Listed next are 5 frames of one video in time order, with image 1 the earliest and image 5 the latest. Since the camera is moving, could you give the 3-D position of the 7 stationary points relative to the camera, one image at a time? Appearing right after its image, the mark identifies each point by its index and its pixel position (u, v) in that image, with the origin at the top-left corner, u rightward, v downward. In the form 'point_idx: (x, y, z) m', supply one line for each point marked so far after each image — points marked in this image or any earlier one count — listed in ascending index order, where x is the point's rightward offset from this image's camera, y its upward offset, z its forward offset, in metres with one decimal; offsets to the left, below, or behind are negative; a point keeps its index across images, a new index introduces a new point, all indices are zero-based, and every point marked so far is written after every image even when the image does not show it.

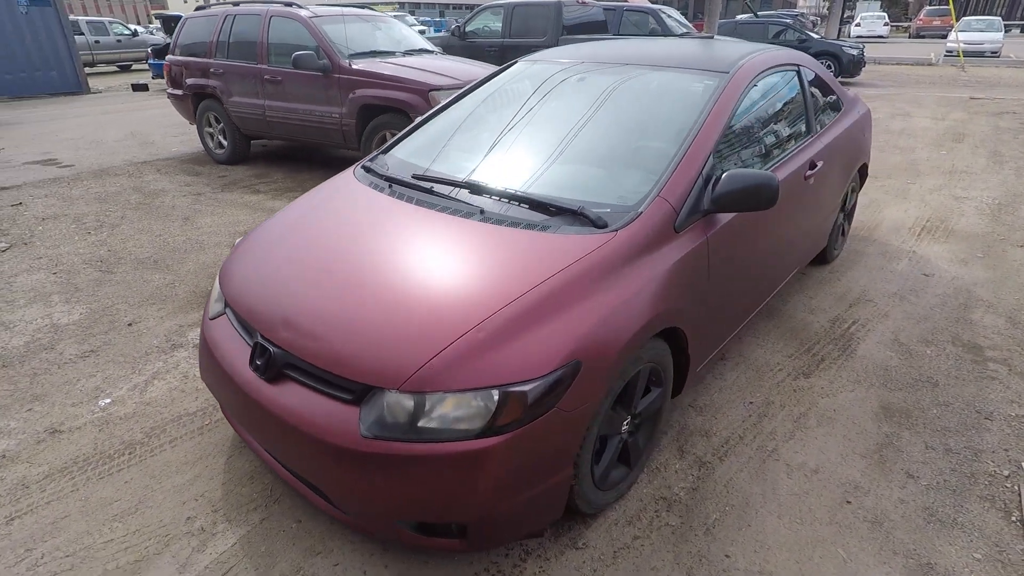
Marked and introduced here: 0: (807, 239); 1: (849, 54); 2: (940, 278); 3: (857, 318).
0: (+1.8, +0.3, +3.5) m
1: (+8.8, +6.1, +14.6) m
2: (+3.1, +0.1, +4.1) m
3: (+2.2, -0.2, +3.6) m
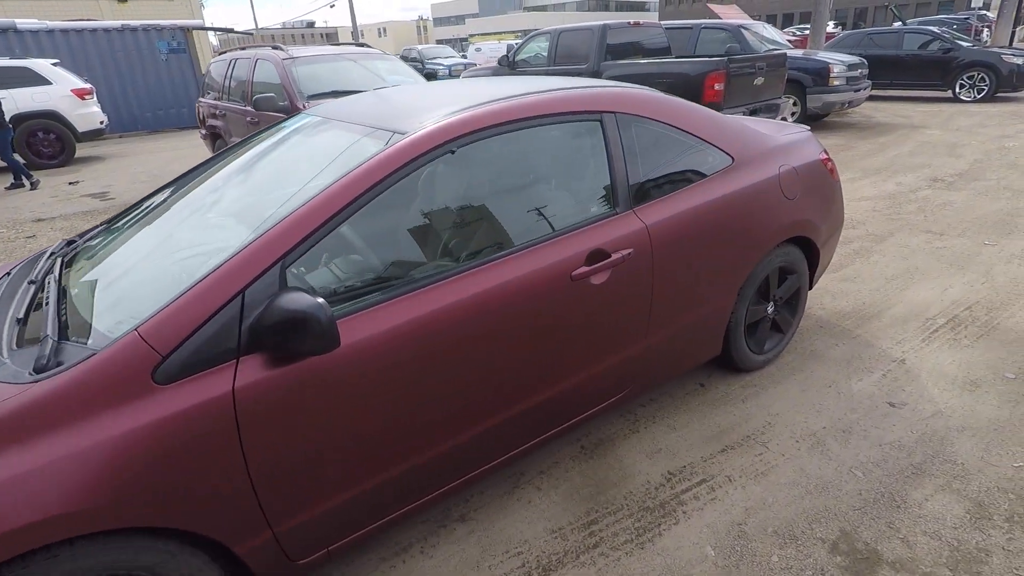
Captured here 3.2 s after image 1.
0: (+0.5, -0.3, +2.5) m
1: (+10.3, +4.7, +11.6) m
2: (+1.9, -0.6, +2.7) m
3: (+0.9, -0.8, +2.4) m
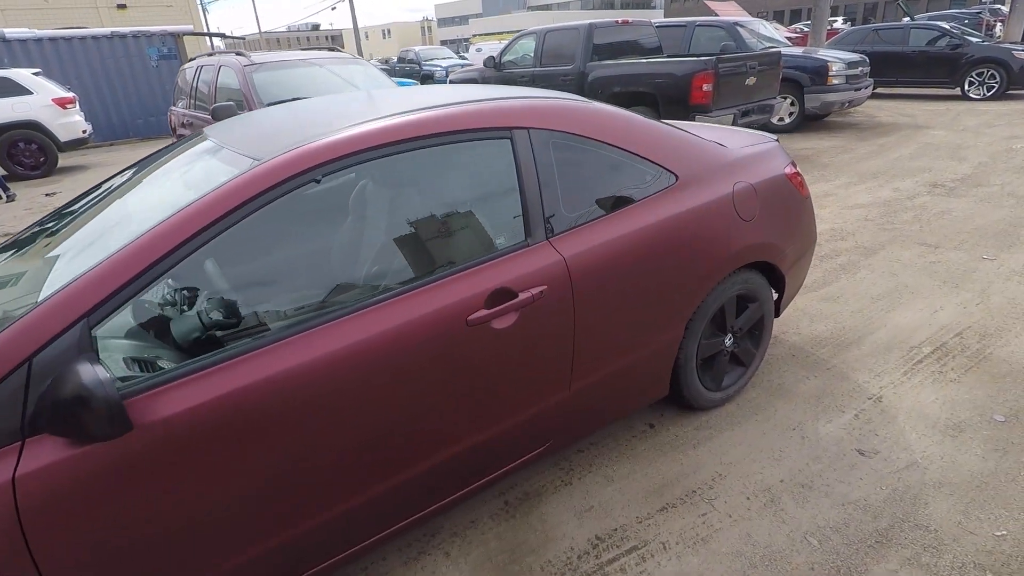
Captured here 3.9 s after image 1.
0: (+0.2, -0.4, +2.2) m
1: (+10.1, +4.5, +11.2) m
2: (+1.6, -0.7, +2.4) m
3: (+0.5, -1.0, +2.1) m
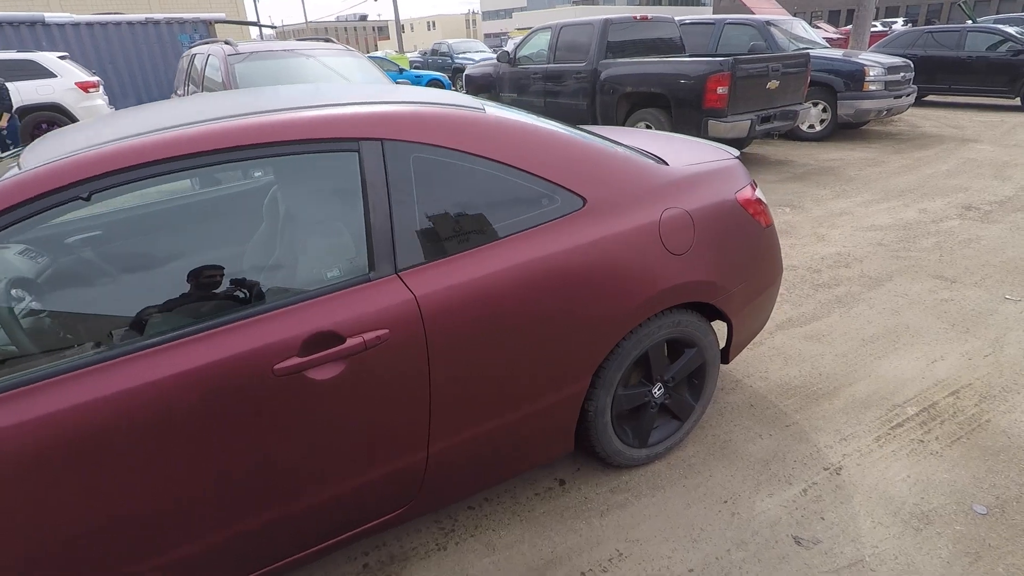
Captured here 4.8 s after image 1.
0: (-0.3, -0.5, +1.8) m
1: (+10.5, +3.9, +10.1) m
2: (+1.1, -0.9, +2.0) m
3: (0.0, -1.1, +1.8) m
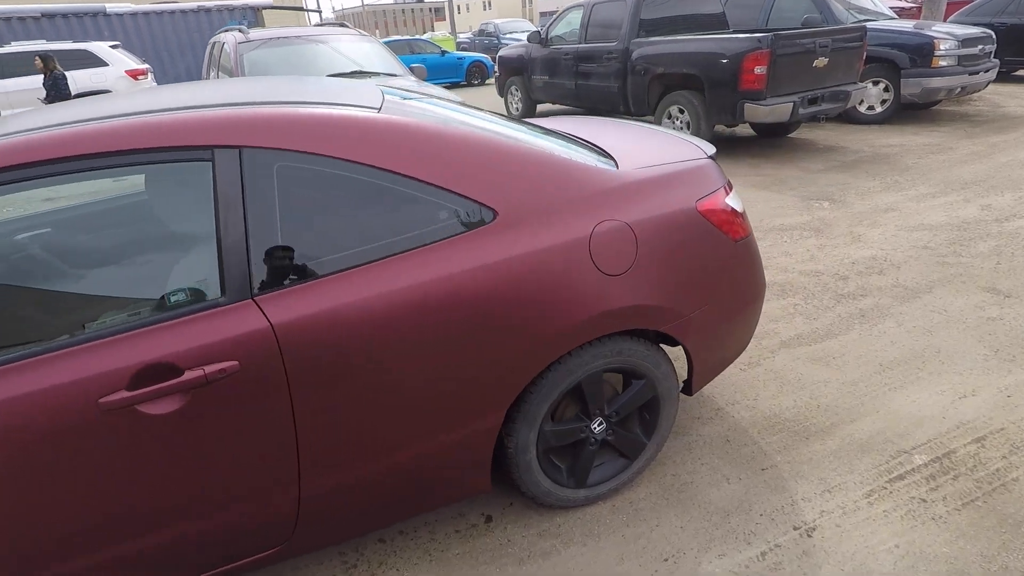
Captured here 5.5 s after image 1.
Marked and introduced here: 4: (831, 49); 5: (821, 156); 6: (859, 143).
0: (-0.7, -0.6, +1.6) m
1: (+11.0, +3.9, +8.6) m
2: (+0.7, -1.0, +1.6) m
3: (-0.4, -1.2, +1.5) m
4: (+3.6, +2.7, +6.3) m
5: (+3.6, +1.5, +6.5) m
6: (+4.2, +1.8, +6.8) m
